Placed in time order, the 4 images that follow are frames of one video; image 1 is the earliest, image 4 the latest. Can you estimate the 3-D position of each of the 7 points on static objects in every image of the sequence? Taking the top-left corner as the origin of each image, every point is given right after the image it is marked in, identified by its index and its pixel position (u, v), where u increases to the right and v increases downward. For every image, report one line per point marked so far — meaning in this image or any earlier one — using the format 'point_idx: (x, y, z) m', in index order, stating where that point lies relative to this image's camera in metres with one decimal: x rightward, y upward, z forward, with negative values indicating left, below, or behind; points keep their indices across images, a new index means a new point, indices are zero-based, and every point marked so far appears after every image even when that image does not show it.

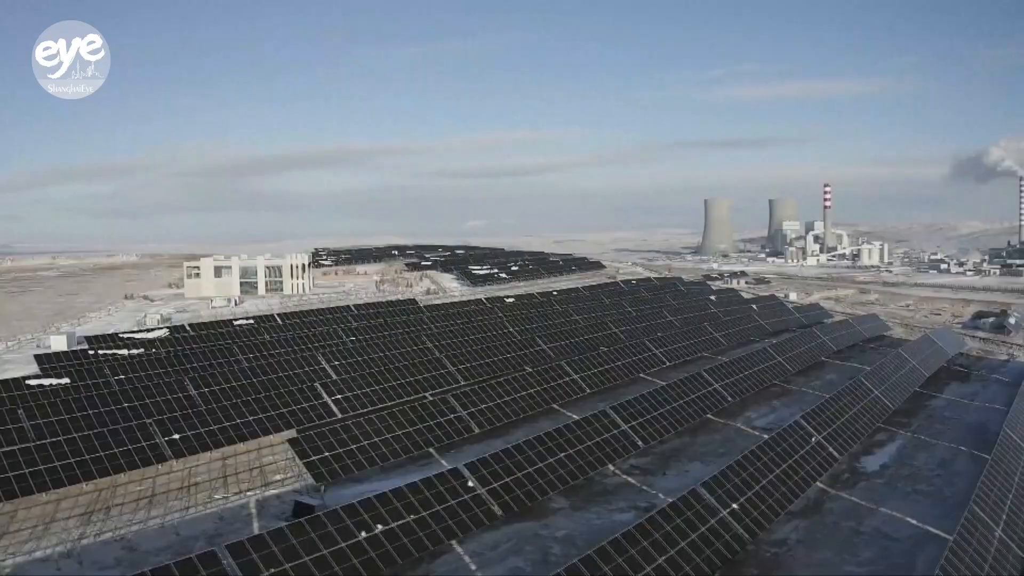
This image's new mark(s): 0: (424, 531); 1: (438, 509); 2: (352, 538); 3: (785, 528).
0: (-2.2, -6.7, +18.9) m
1: (-2.0, -6.4, +19.8) m
2: (-4.0, -6.5, +17.9) m
3: (+7.6, -6.7, +19.1) m
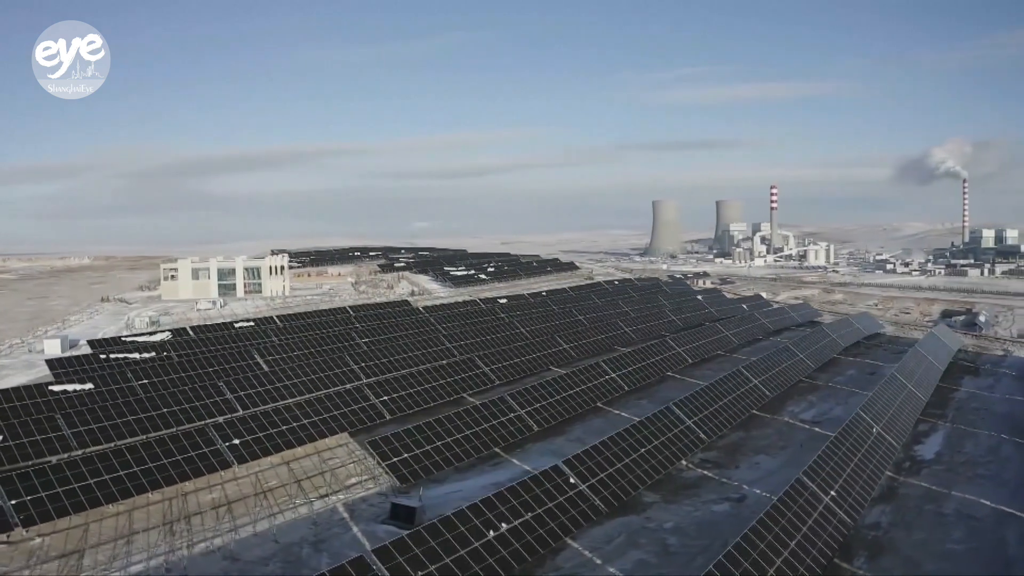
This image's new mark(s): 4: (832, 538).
0: (+0.9, -6.8, +19.5) m
1: (+1.1, -6.4, +20.4) m
2: (-0.7, -6.6, +18.3) m
3: (+10.7, -6.7, +20.4) m
4: (+8.6, -6.7, +18.6) m
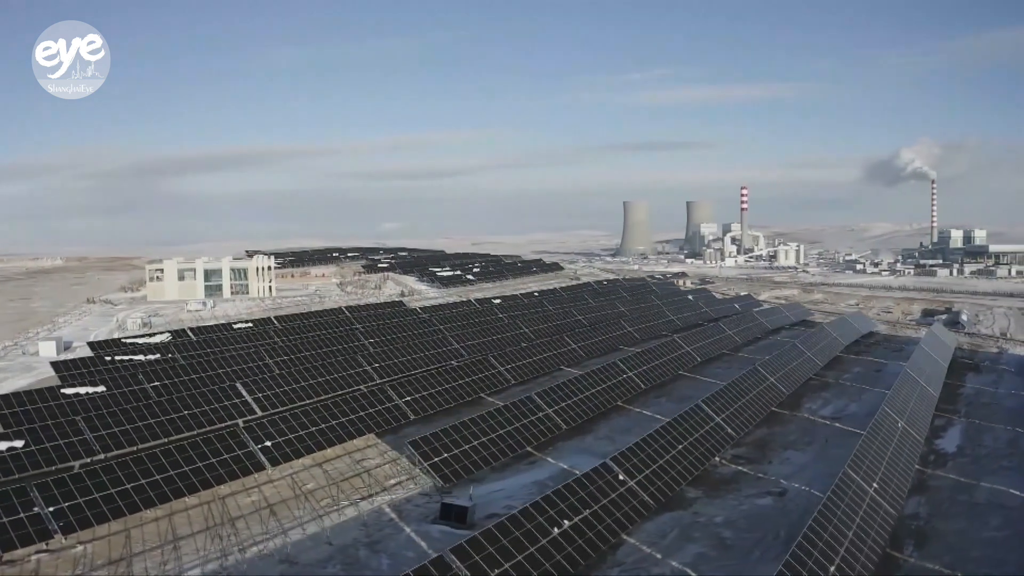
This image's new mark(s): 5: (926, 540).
0: (+2.5, -6.8, +19.9) m
1: (+2.7, -6.4, +20.8) m
2: (+0.9, -6.6, +18.6) m
3: (+12.3, -6.7, +21.2) m
4: (+10.3, -6.7, +19.3) m
5: (+11.5, -7.0, +19.1) m
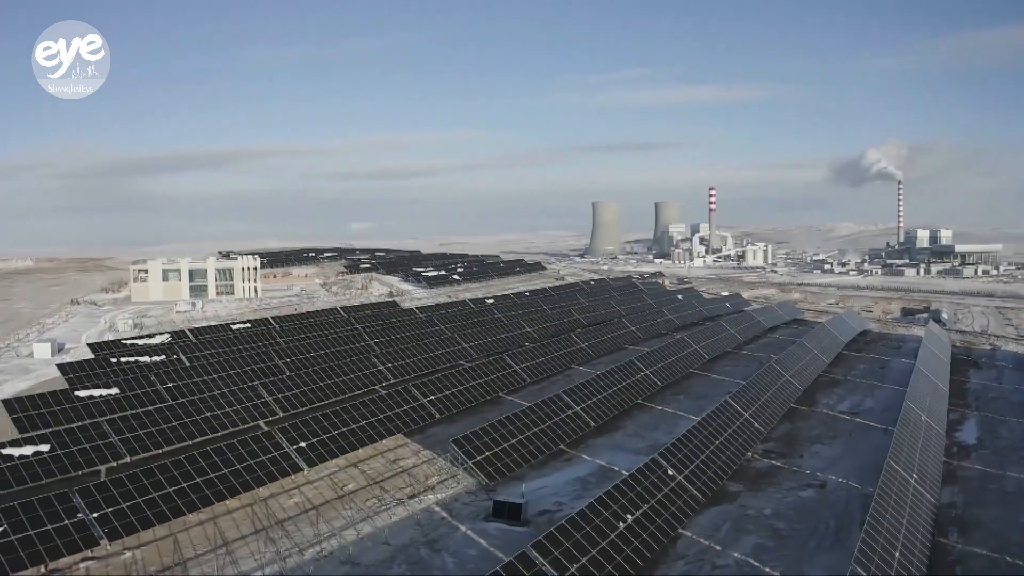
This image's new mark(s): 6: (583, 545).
0: (+4.3, -6.8, +20.3) m
1: (+4.4, -6.4, +21.2) m
2: (+2.7, -6.6, +19.0) m
3: (+13.9, -6.7, +22.2) m
4: (+12.0, -6.7, +20.1) m
5: (+13.2, -7.0, +20.0) m
6: (+1.7, -6.6, +17.8) m
